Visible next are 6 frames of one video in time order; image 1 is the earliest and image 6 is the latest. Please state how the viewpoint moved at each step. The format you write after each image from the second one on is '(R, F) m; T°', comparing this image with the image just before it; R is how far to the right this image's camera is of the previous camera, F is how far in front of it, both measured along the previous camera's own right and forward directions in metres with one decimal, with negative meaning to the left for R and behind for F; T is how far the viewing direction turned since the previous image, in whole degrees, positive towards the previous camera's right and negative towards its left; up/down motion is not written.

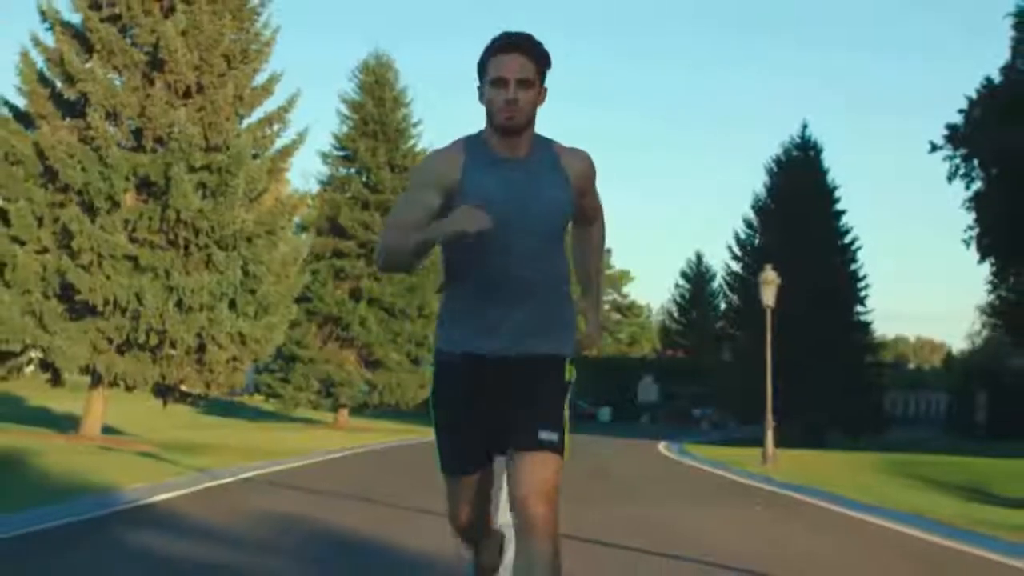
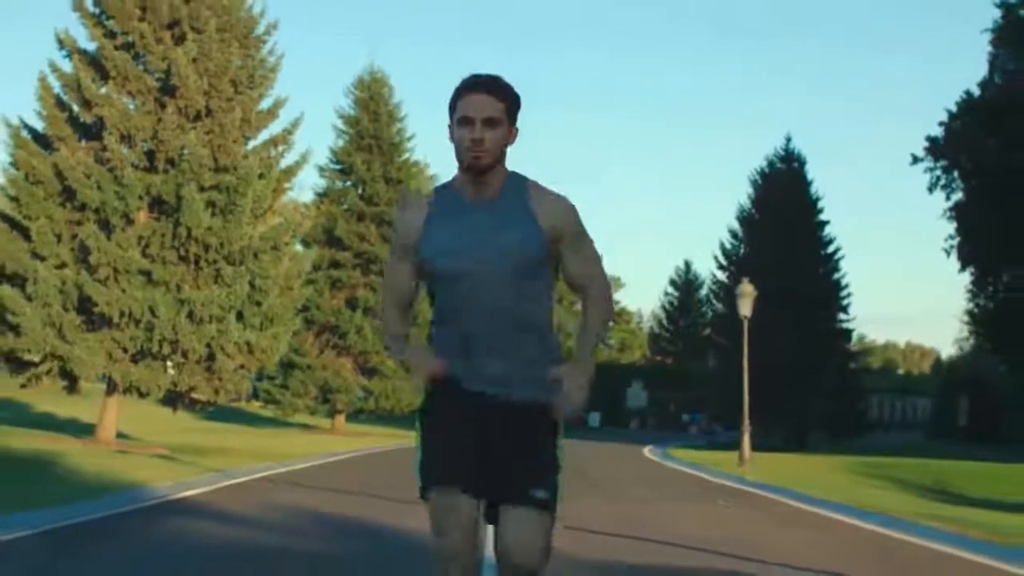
(0.0, -1.2) m; 0°
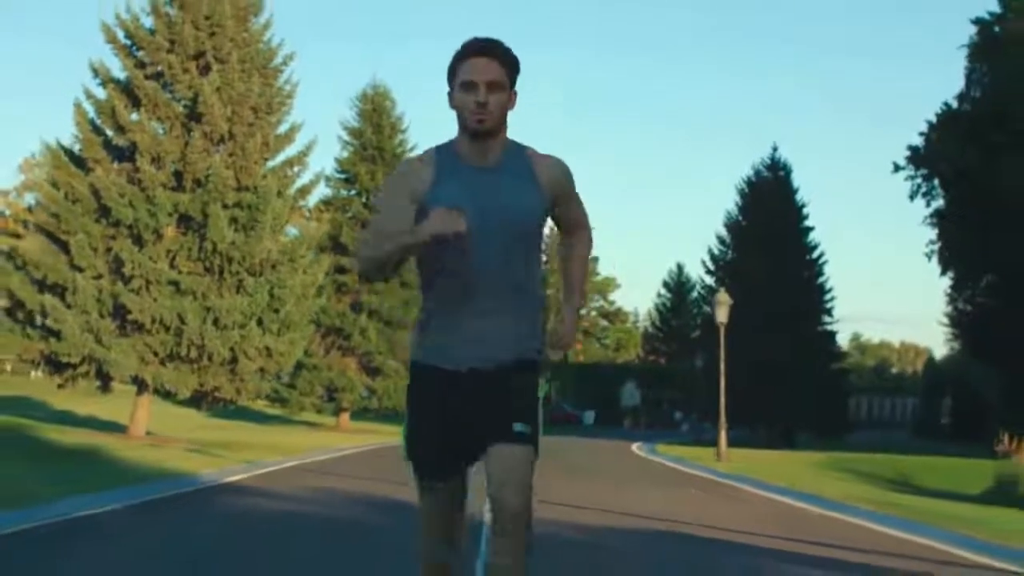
(0.0, -1.9) m; 0°
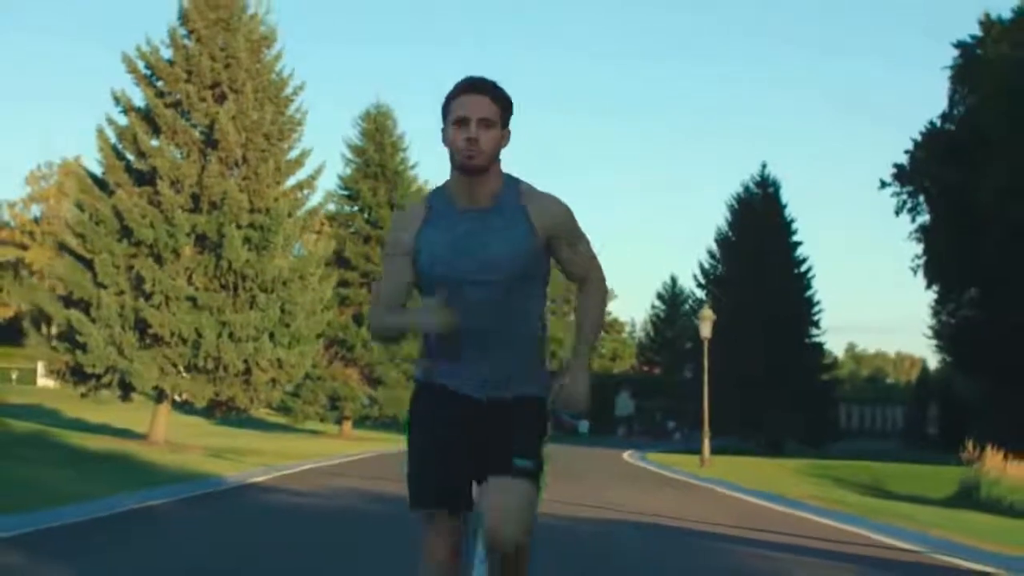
(0.0, -1.5) m; 0°
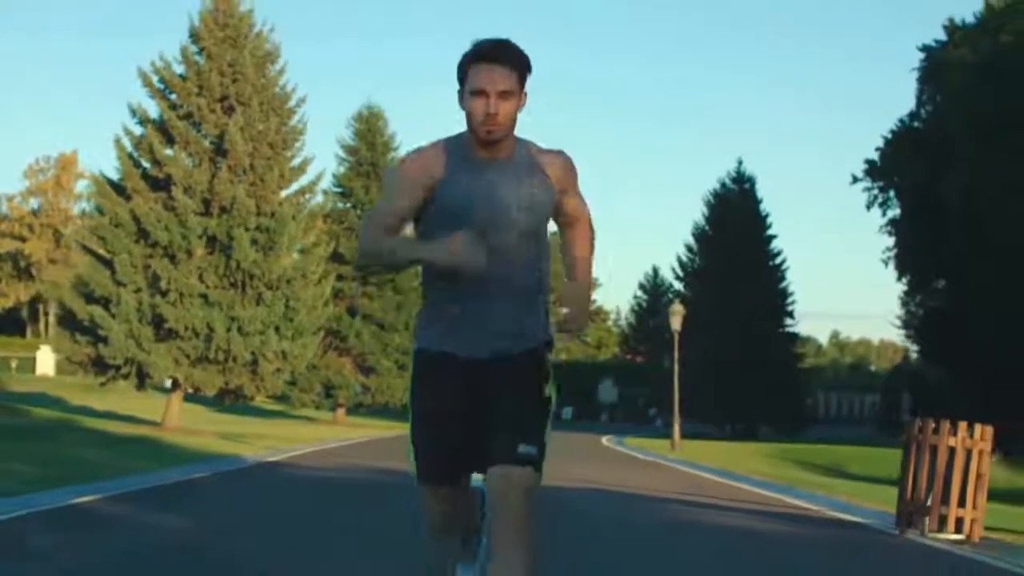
(0.0, -2.1) m; +1°
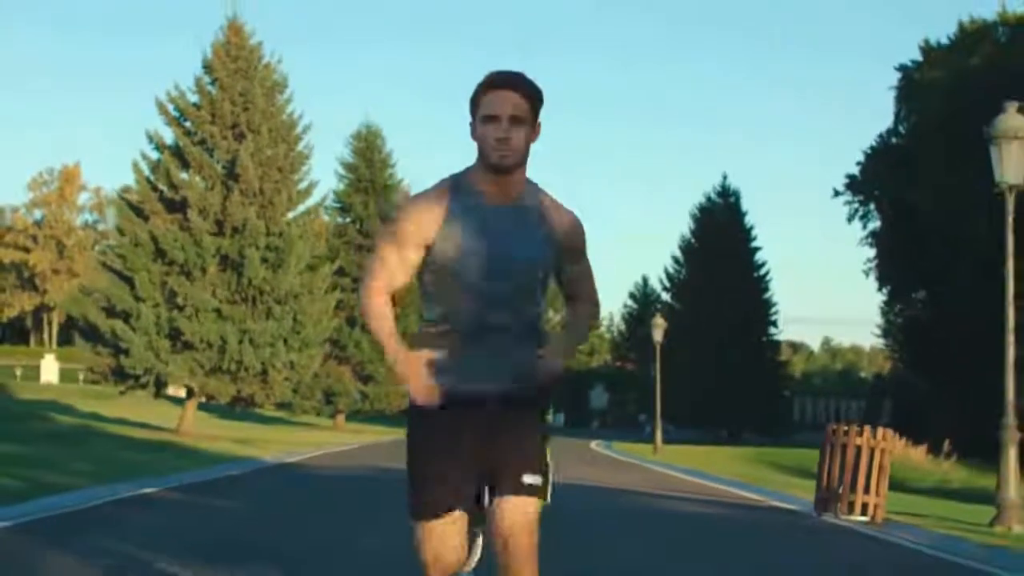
(0.0, -1.8) m; 0°
